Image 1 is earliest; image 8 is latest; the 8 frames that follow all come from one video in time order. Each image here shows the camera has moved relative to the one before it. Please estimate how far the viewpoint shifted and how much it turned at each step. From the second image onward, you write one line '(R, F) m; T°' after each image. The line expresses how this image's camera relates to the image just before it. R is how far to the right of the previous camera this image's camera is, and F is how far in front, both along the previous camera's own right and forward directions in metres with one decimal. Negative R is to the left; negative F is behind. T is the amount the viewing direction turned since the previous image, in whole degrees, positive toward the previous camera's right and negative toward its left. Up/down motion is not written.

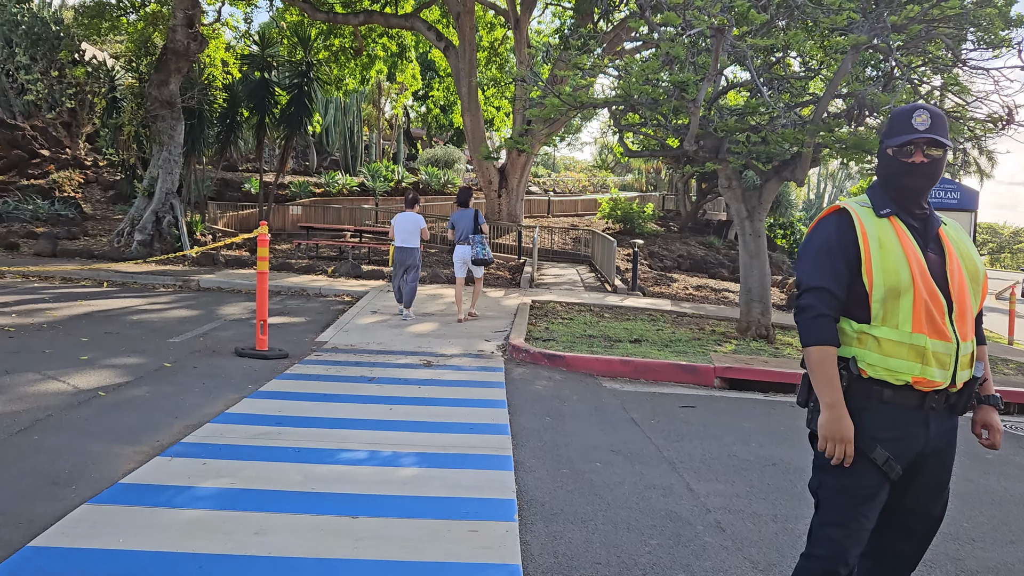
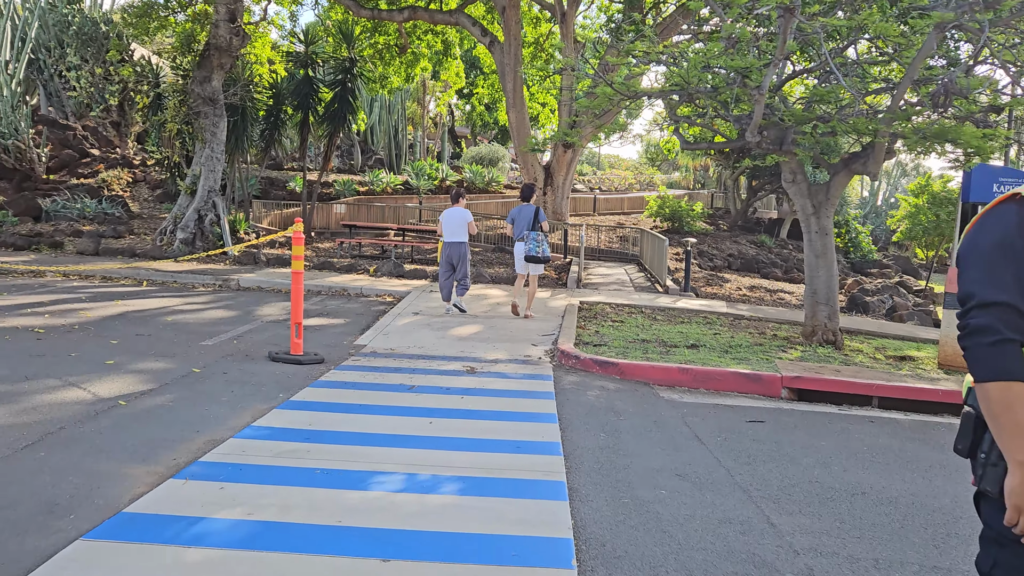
(-0.1, +0.5) m; -3°
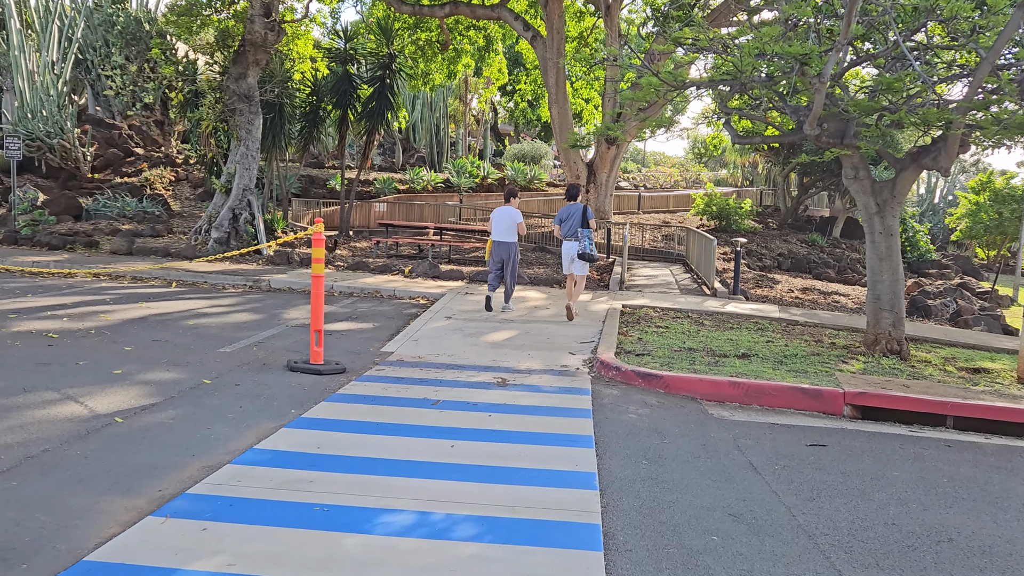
(+0.1, +0.5) m; -3°
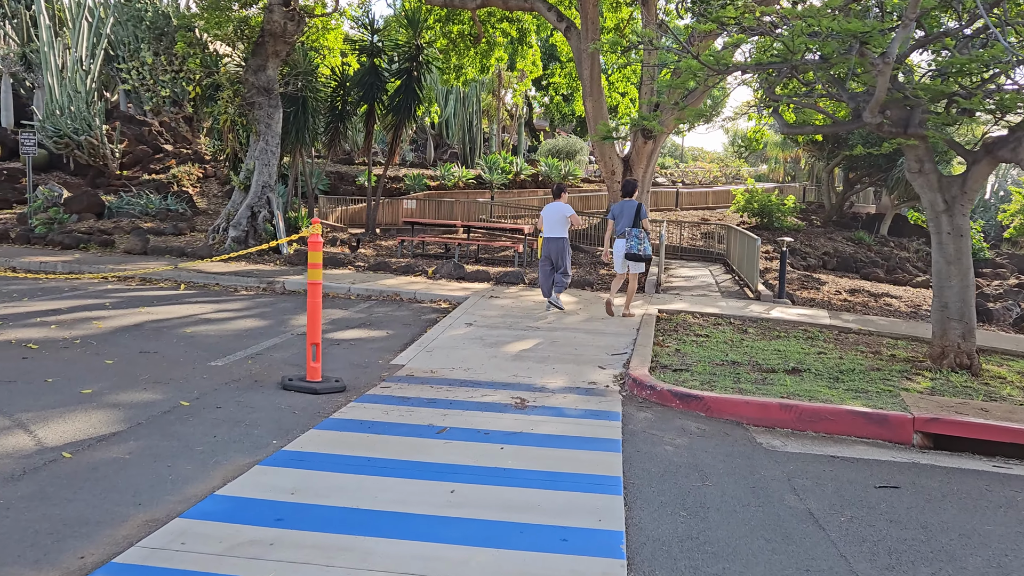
(+0.1, +0.8) m; -3°
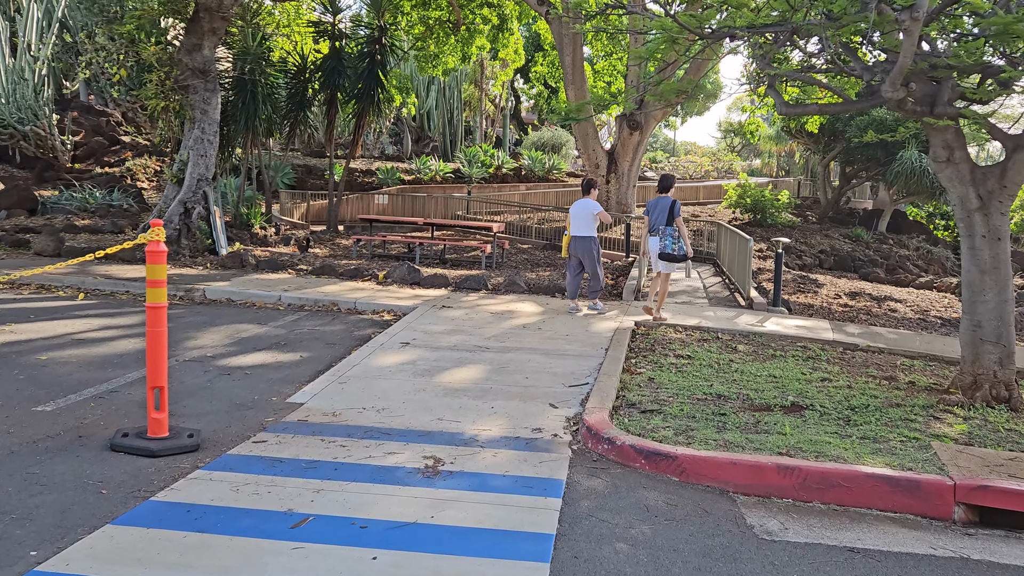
(+0.5, +1.5) m; 0°
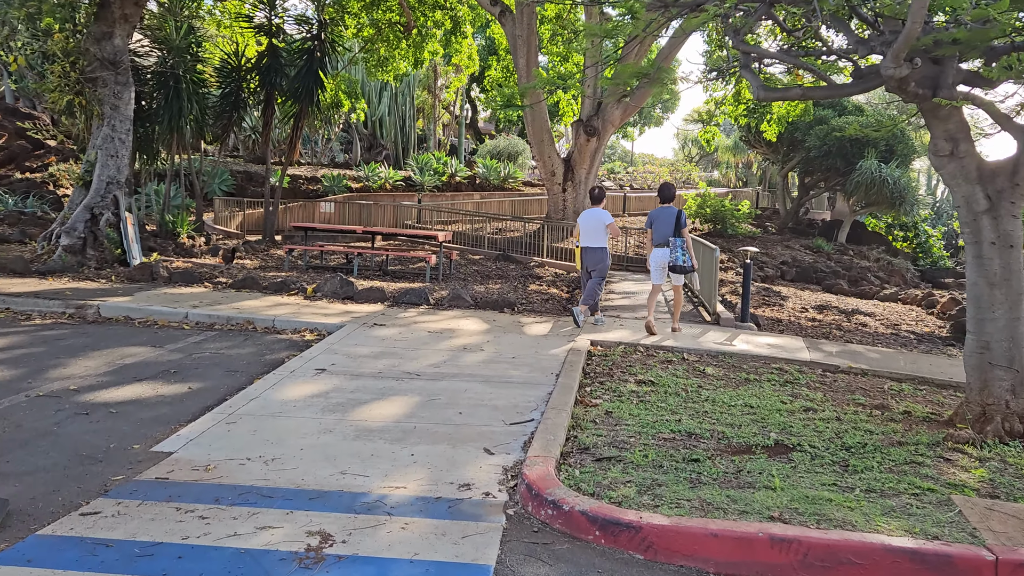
(+0.2, +1.1) m; +3°
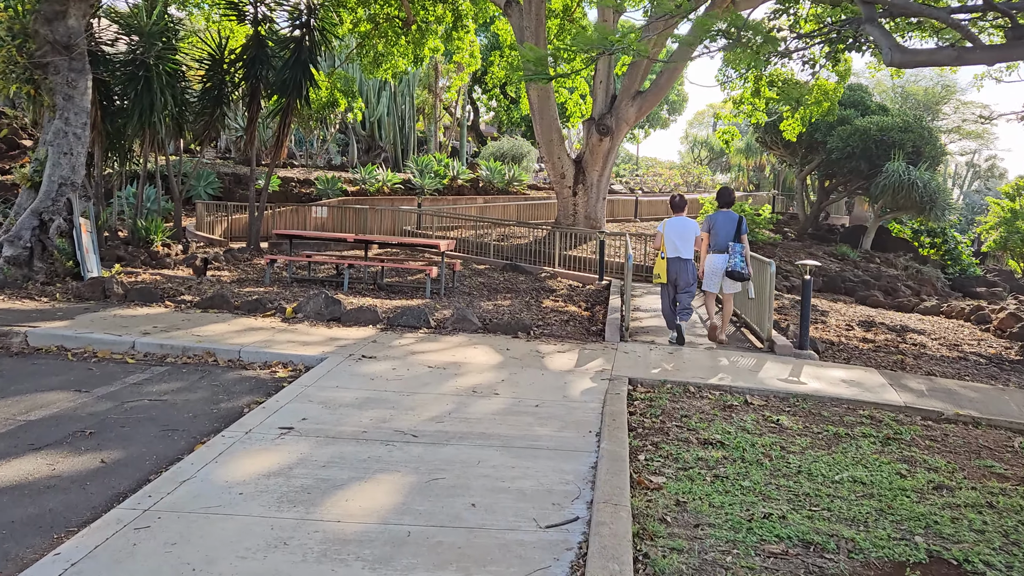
(-0.2, +1.5) m; 0°
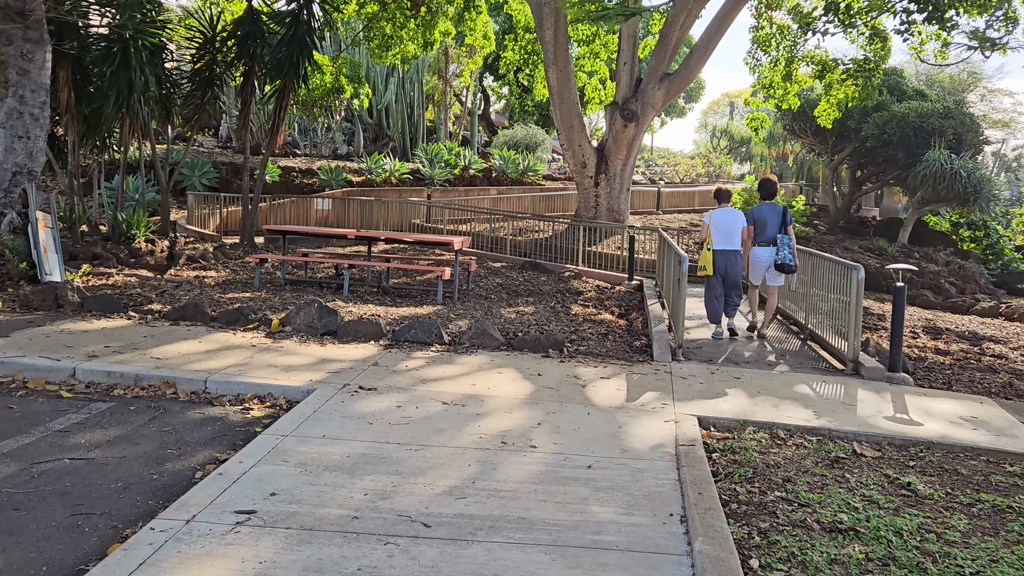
(-0.2, +1.4) m; -1°
